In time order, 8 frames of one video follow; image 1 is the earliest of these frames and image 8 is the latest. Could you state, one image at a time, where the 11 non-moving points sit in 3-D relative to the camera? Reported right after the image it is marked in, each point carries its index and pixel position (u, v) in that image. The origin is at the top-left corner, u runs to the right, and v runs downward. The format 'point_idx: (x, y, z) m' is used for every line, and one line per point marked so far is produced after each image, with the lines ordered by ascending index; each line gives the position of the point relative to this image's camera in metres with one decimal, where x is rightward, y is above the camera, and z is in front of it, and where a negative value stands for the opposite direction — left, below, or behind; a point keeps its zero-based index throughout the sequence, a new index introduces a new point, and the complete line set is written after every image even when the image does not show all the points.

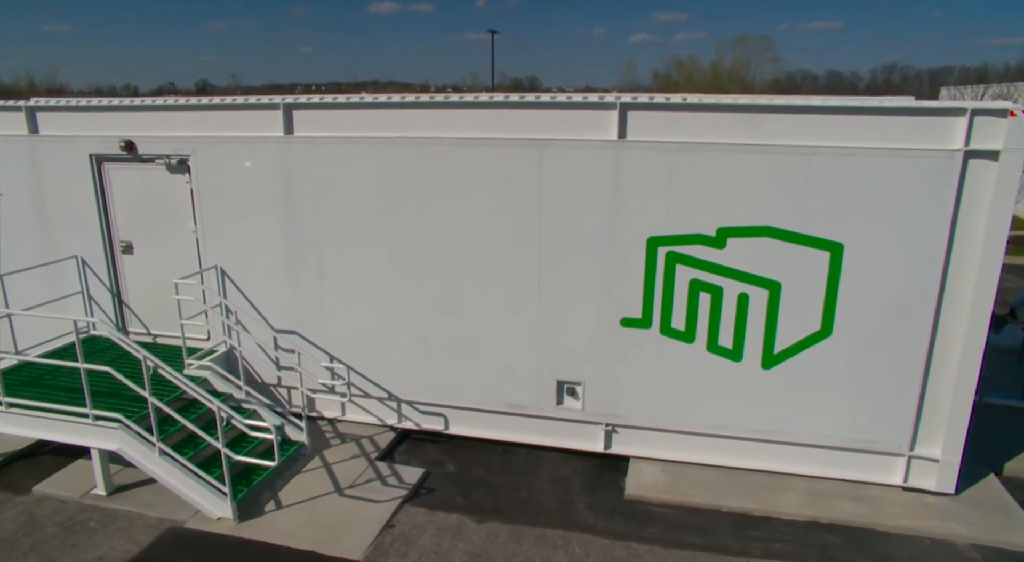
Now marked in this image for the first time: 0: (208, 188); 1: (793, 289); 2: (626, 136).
0: (-2.9, +0.9, +6.4) m
1: (+2.4, -0.1, +5.6) m
2: (+1.0, +1.2, +5.7) m
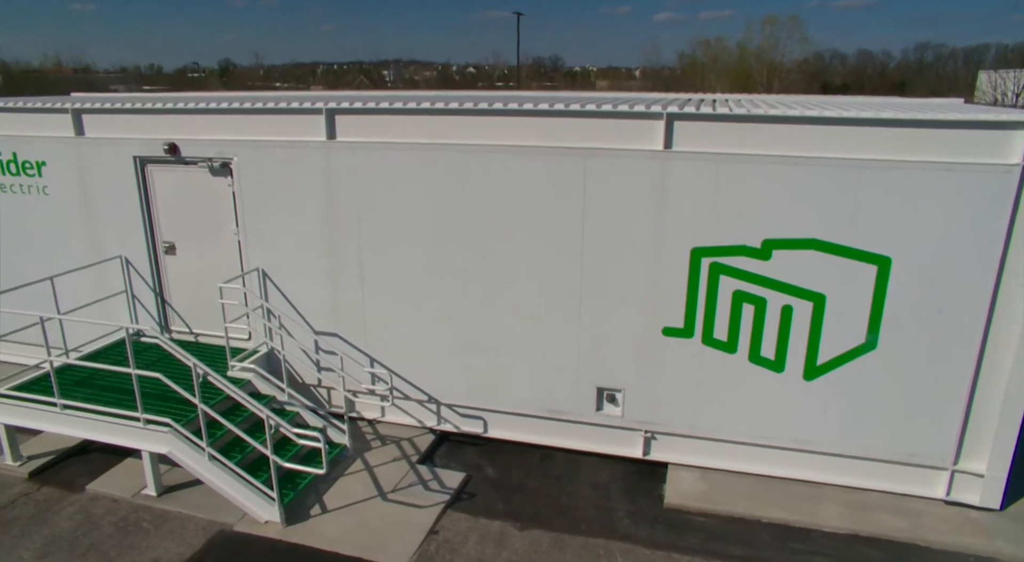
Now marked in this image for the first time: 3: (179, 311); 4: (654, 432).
0: (-2.6, +0.9, +6.5) m
1: (+2.7, -0.2, +5.5) m
2: (+1.4, +1.1, +5.6) m
3: (-3.6, -0.3, +7.1) m
4: (+1.3, -1.4, +6.2) m
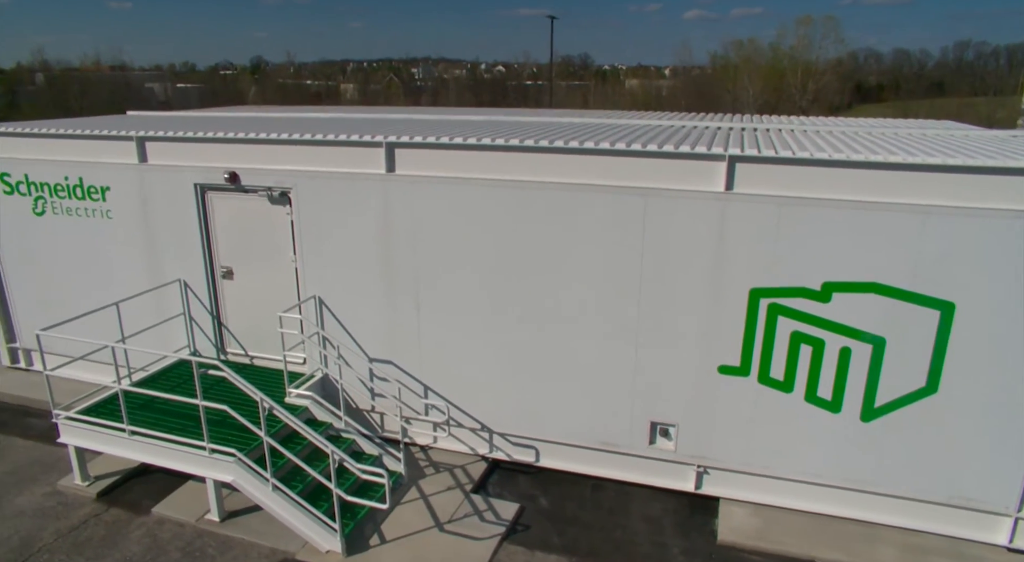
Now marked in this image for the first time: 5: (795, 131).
0: (-2.0, +0.6, +6.6) m
1: (+3.2, -0.5, +5.5) m
2: (+1.9, +0.8, +5.6) m
3: (-3.0, -0.6, +7.2) m
4: (+1.8, -1.8, +6.3) m
5: (+3.2, +1.7, +7.5) m
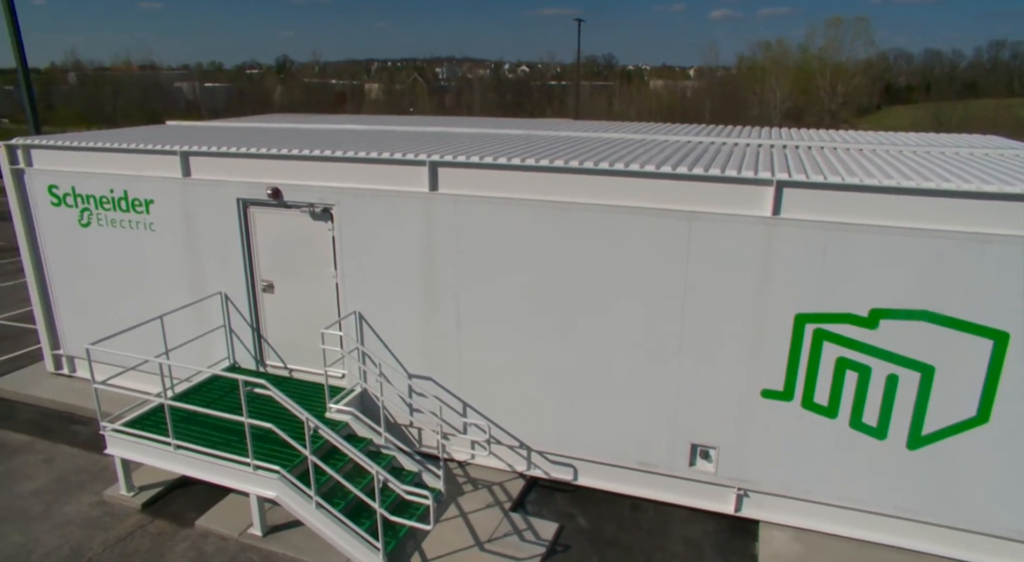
0: (-1.6, +0.4, +6.6) m
1: (+3.6, -0.8, +5.4) m
2: (+2.2, +0.6, +5.5) m
3: (-2.6, -0.7, +7.3) m
4: (+2.2, -2.0, +6.2) m
5: (+3.7, +1.5, +7.4) m
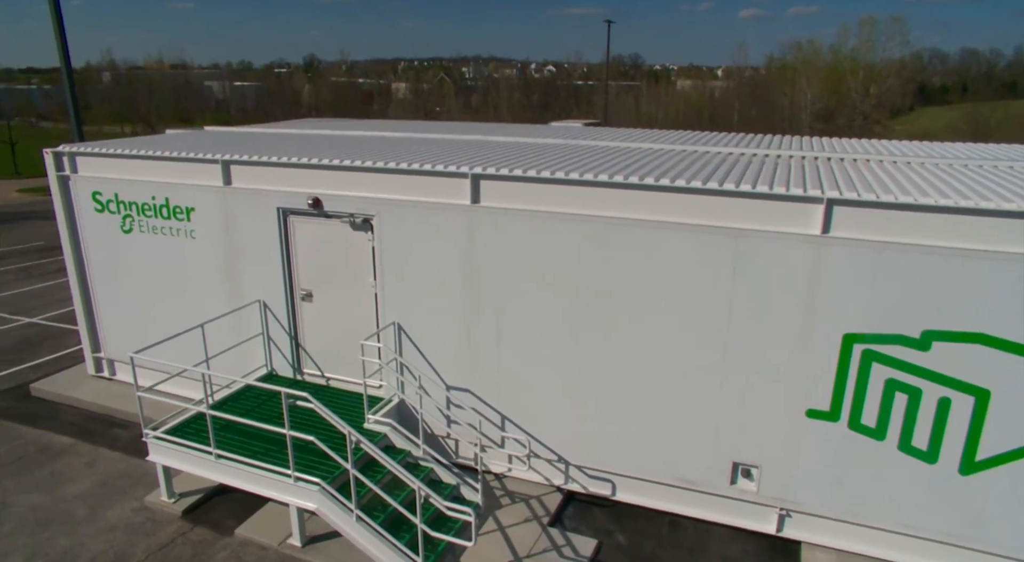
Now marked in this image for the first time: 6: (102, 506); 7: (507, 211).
0: (-1.2, +0.3, +6.6) m
1: (+3.9, -0.9, +5.2) m
2: (+2.6, +0.4, +5.4) m
3: (-2.2, -0.8, +7.4) m
4: (+2.6, -2.1, +6.1) m
5: (+4.1, +1.3, +7.3) m
6: (-4.1, -2.2, +6.5) m
7: (-0.1, +0.6, +6.1) m
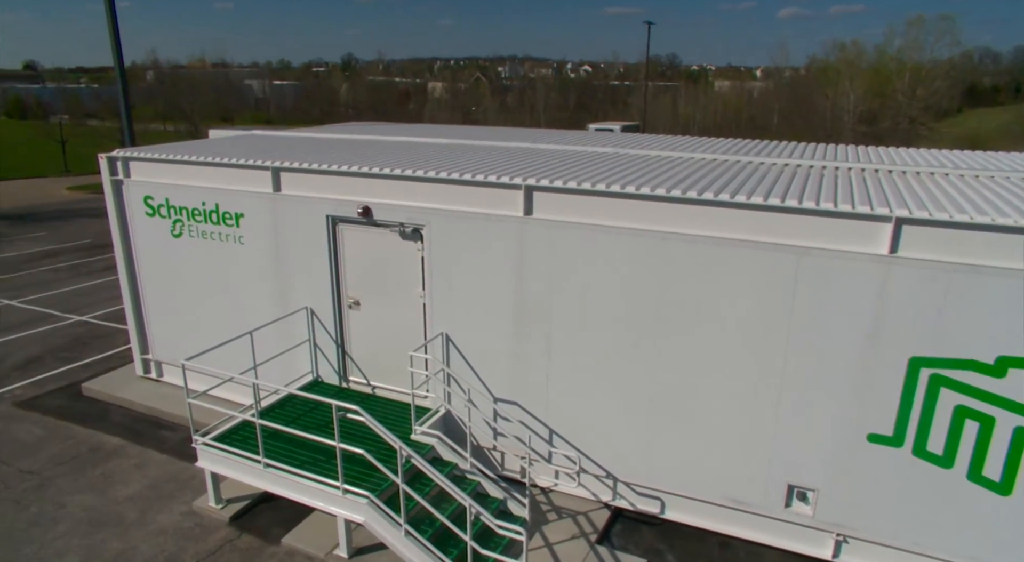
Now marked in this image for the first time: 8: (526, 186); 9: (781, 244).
0: (-0.7, +0.2, +6.6) m
1: (+4.3, -1.1, +5.0) m
2: (+3.1, +0.2, +5.2) m
3: (-1.7, -0.9, +7.3) m
4: (+3.0, -2.3, +5.9) m
5: (+4.6, +1.1, +7.0) m
6: (-3.6, -2.3, +6.6) m
7: (+0.4, +0.5, +6.0) m
8: (+0.1, +0.9, +6.0) m
9: (+2.2, +0.3, +5.4) m
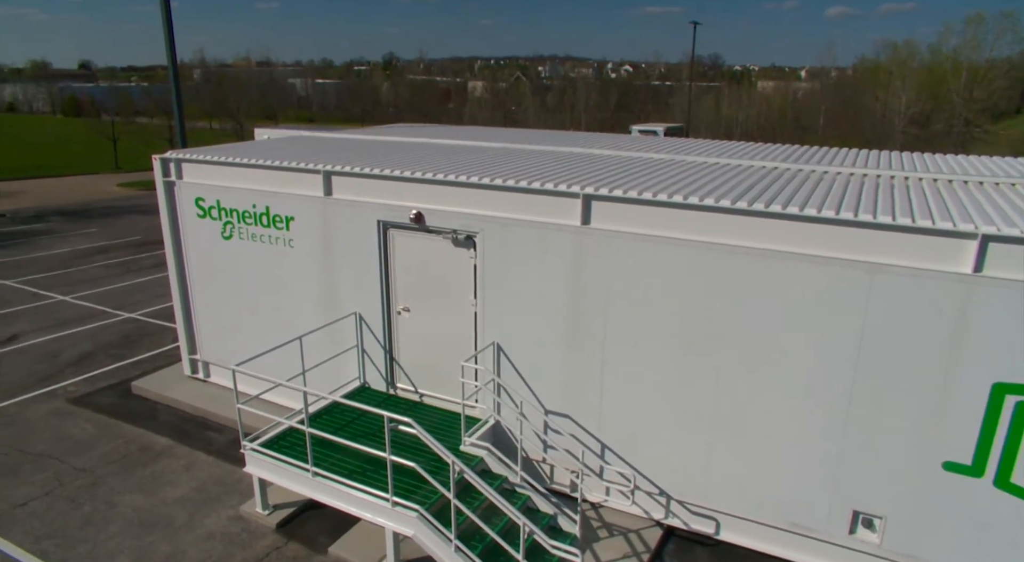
0: (-0.2, +0.1, +6.4) m
1: (+4.7, -1.3, +4.6) m
2: (+3.5, +0.1, +4.8) m
3: (-1.2, -1.0, +7.2) m
4: (+3.4, -2.4, +5.6) m
5: (+5.2, +0.9, +6.5) m
6: (-3.1, -2.3, +6.6) m
7: (+0.9, +0.4, +5.8) m
8: (+0.6, +0.8, +5.9) m
9: (+2.7, +0.2, +5.1) m
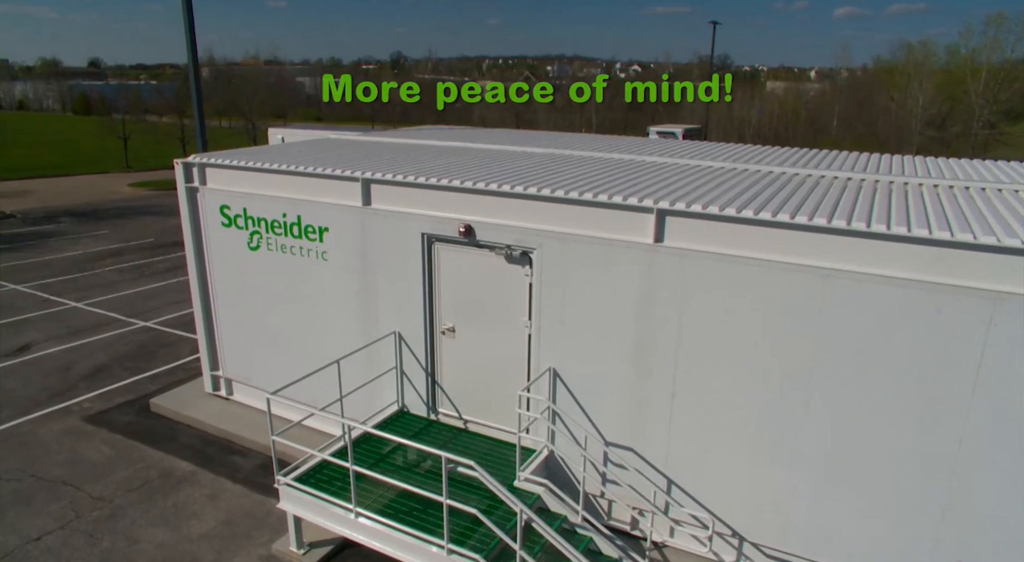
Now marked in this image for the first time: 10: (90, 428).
0: (+0.3, 0.0, +5.9) m
1: (+5.3, -1.5, +4.0) m
2: (+4.0, -0.1, +4.3) m
3: (-0.7, -1.1, +6.7) m
4: (+3.9, -2.7, +5.0) m
5: (+5.7, +0.7, +6.0) m
6: (-2.6, -2.5, +6.1) m
7: (+1.5, +0.2, +5.2) m
8: (+1.2, +0.6, +5.3) m
9: (+3.2, 0.0, +4.6) m
10: (-5.2, -1.8, +8.1) m
